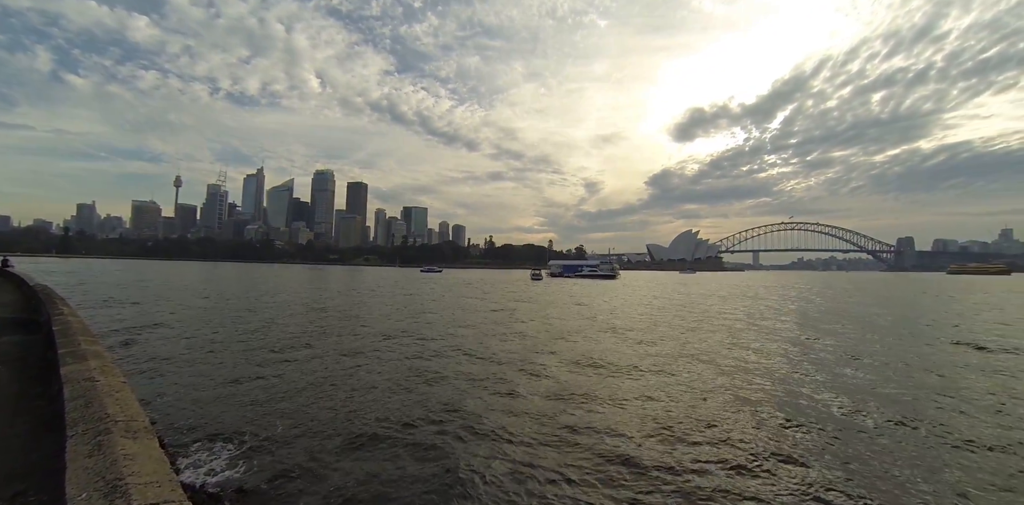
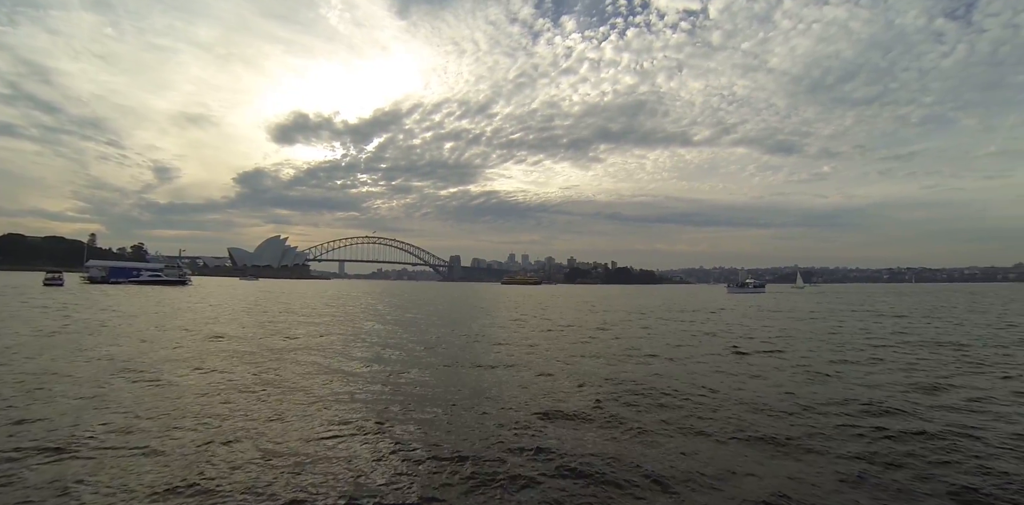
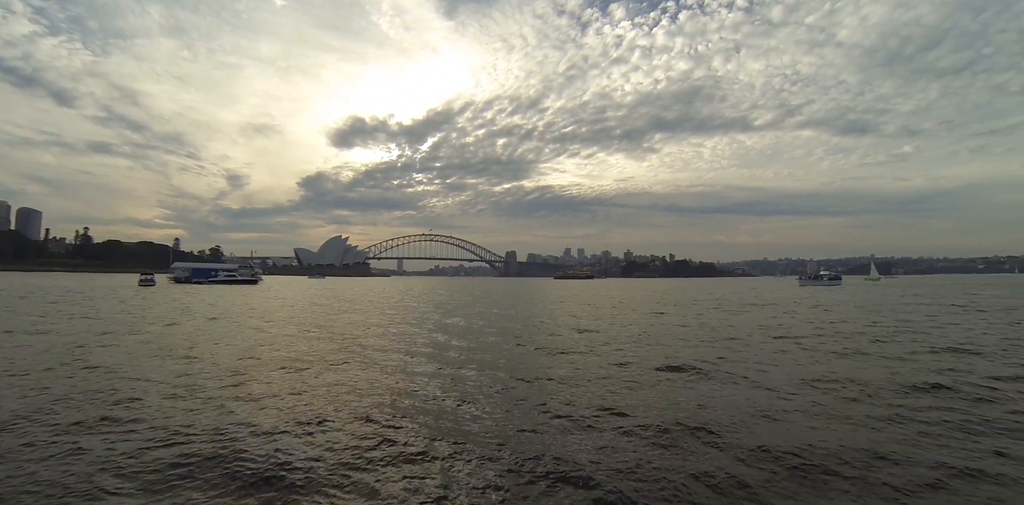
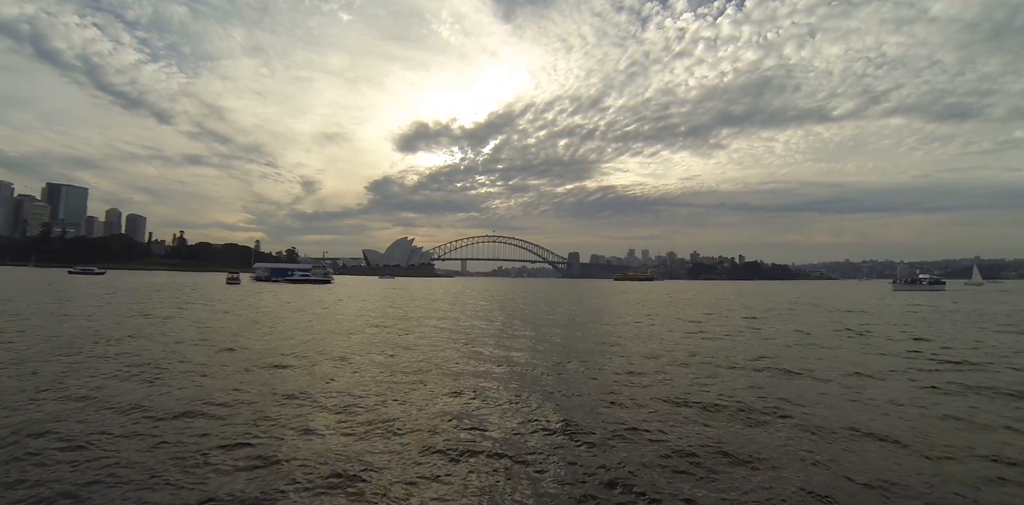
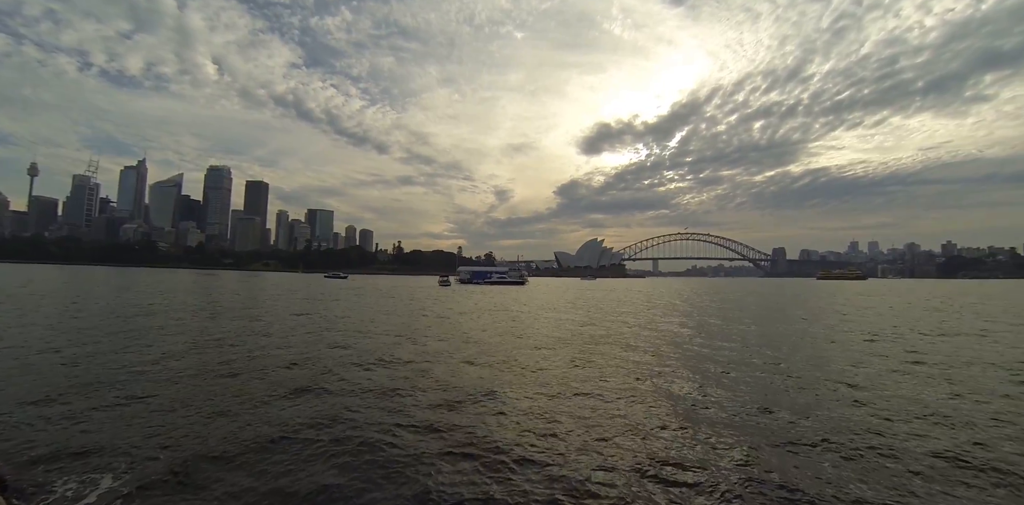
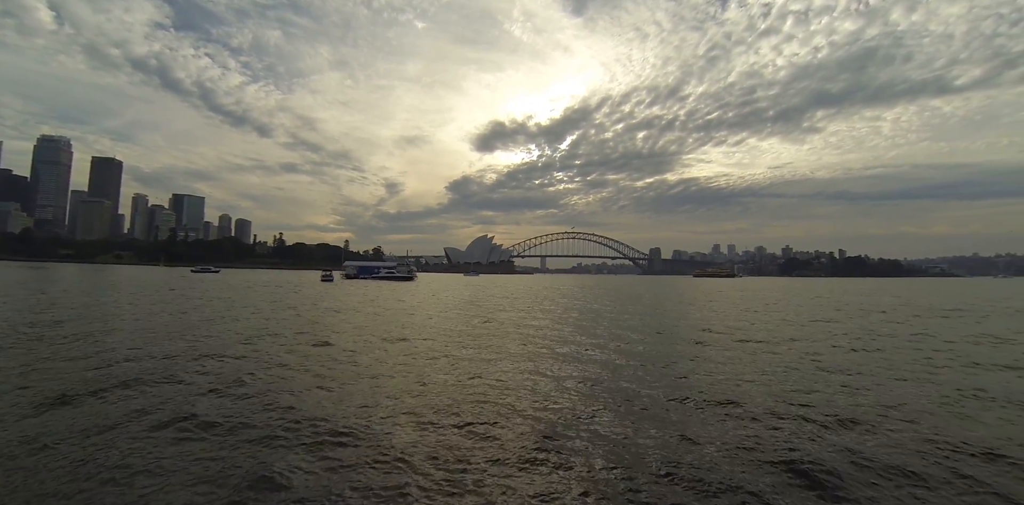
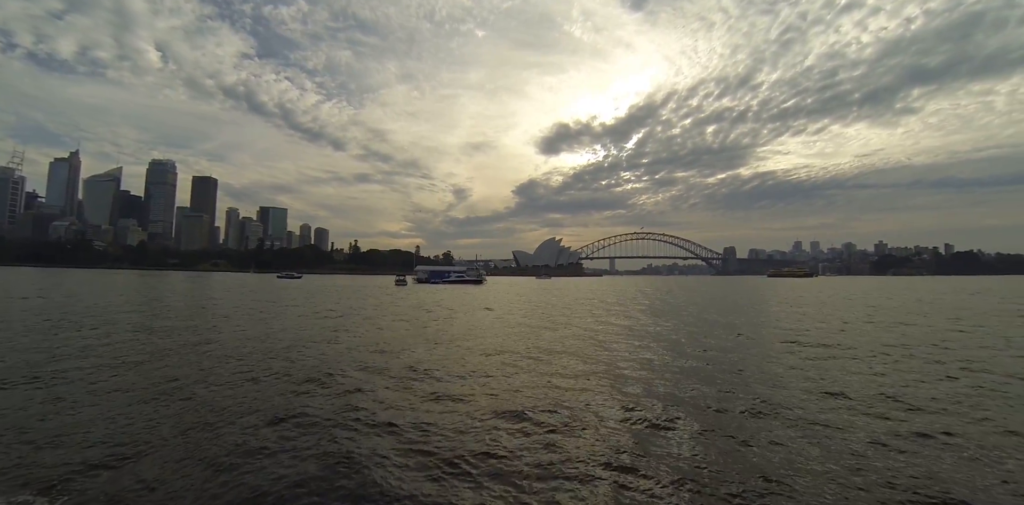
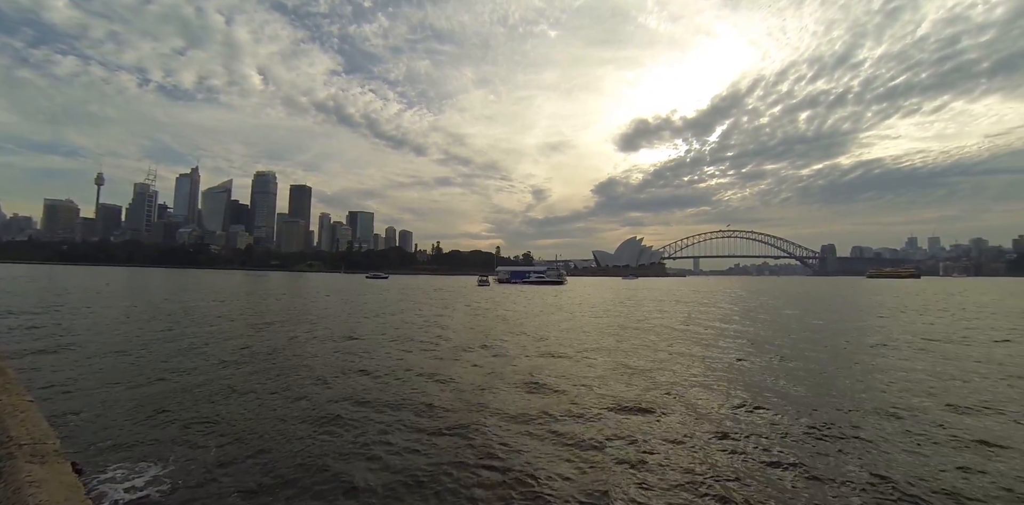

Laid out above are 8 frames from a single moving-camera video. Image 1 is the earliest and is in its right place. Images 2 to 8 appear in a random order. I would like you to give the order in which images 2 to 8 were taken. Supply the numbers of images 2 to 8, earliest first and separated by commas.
8, 5, 7, 6, 4, 3, 2
